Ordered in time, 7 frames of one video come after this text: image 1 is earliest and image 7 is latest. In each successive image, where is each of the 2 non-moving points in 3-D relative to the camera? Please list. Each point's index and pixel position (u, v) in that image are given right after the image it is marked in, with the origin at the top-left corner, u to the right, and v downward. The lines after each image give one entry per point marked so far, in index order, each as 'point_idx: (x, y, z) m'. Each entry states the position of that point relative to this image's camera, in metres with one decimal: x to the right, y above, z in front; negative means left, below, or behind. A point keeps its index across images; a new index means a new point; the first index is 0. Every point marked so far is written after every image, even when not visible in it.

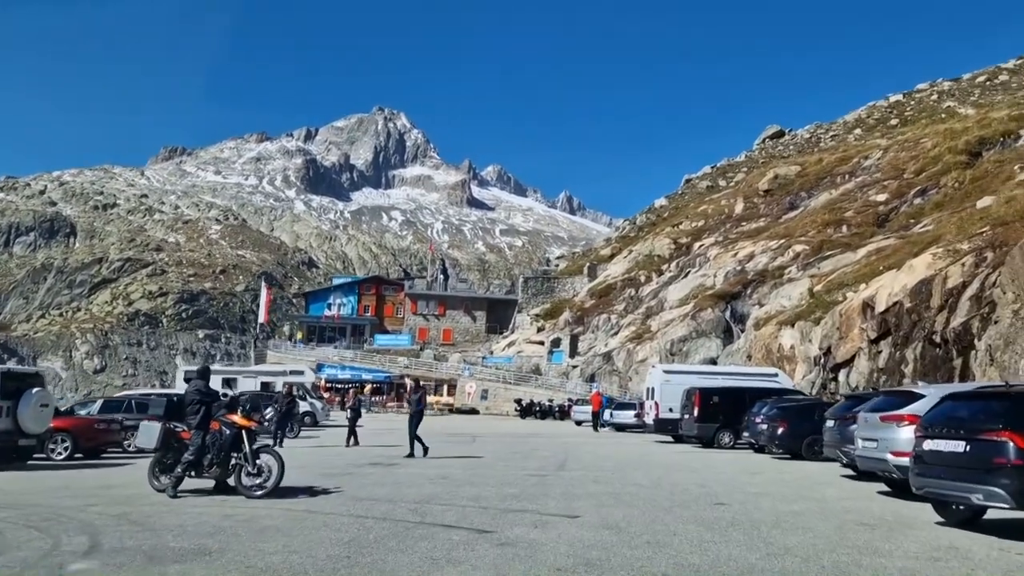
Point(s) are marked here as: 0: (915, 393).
0: (+5.2, -1.3, +11.8) m
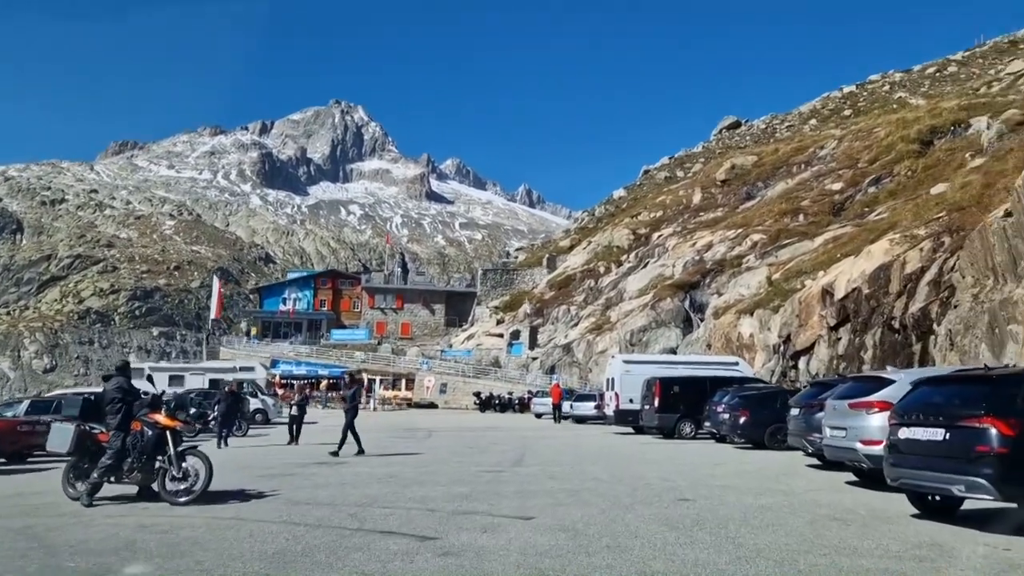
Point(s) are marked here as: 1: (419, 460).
0: (+4.6, -1.1, +11.3) m
1: (-1.6, -2.9, +15.6) m
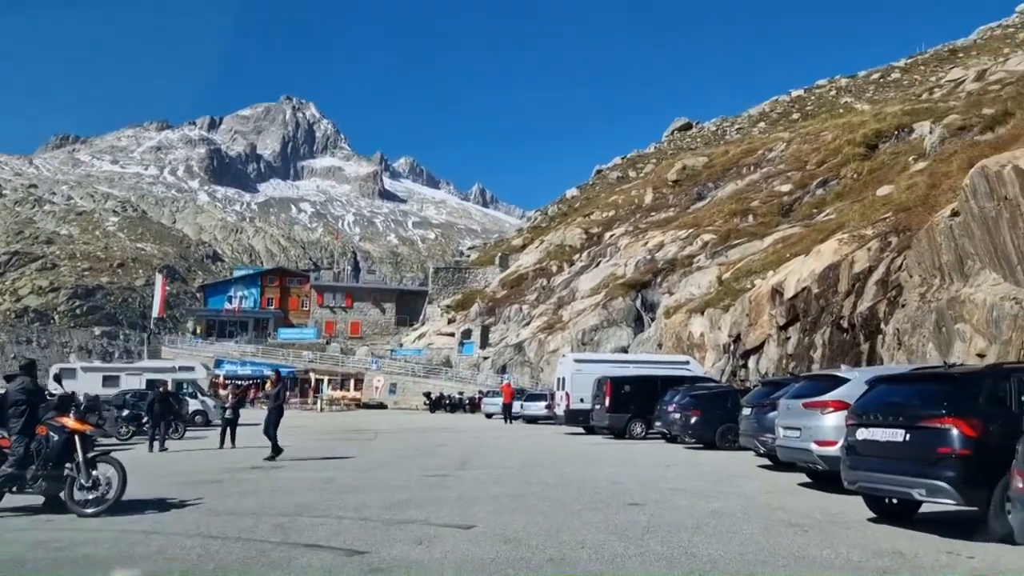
0: (+3.9, -1.1, +11.0) m
1: (-2.5, -2.9, +15.0) m
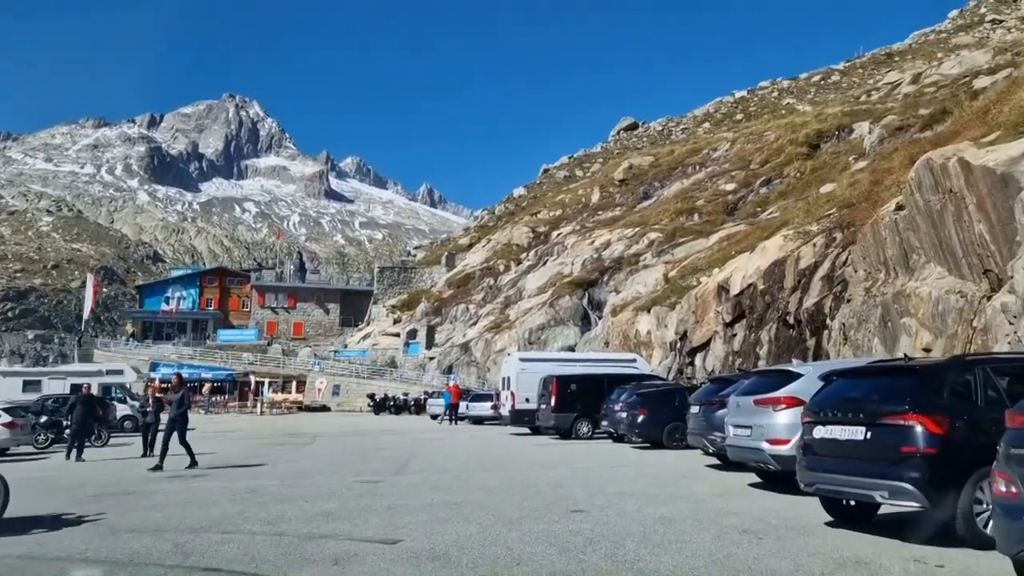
0: (+3.2, -1.0, +10.6) m
1: (-3.4, -2.8, +14.2) m
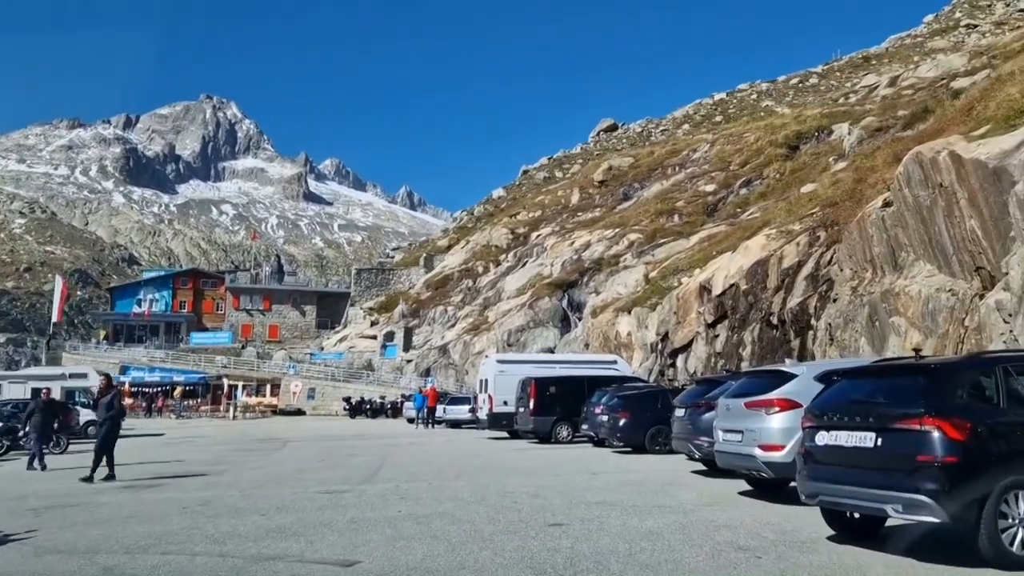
0: (+2.9, -0.9, +9.9) m
1: (-3.7, -2.8, +13.4) m
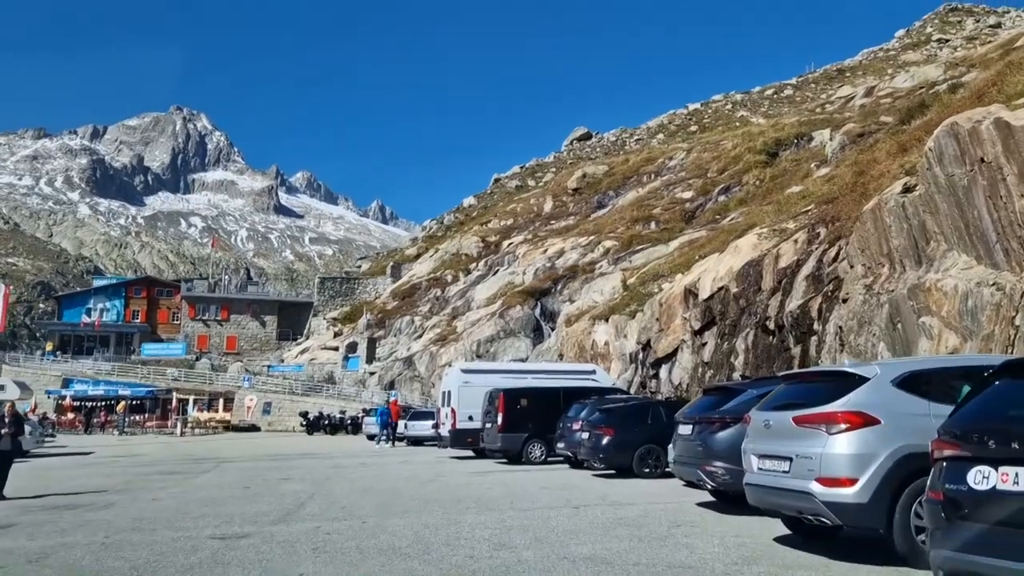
0: (+2.5, -0.7, +7.1) m
1: (-4.2, -2.6, +10.3) m
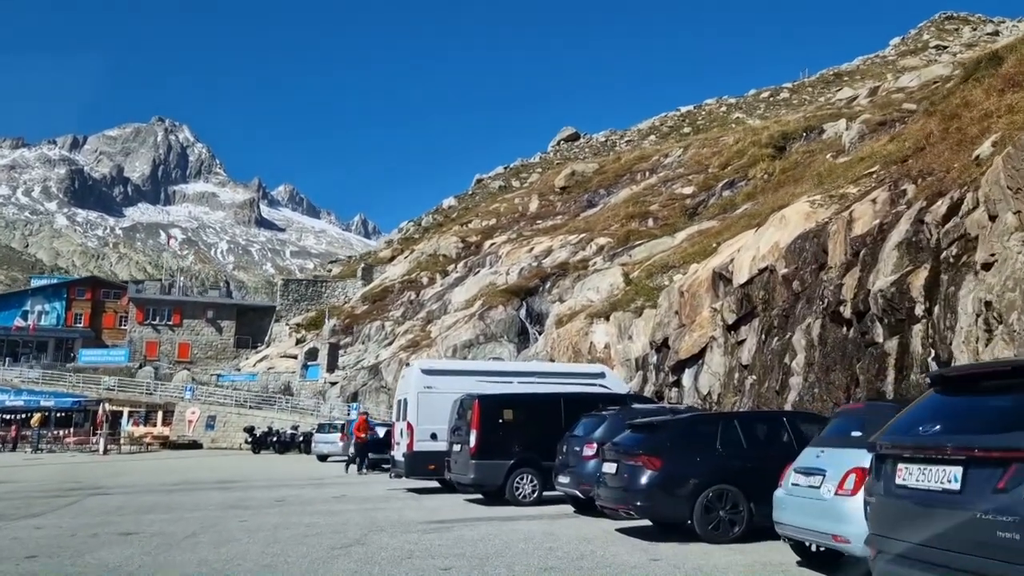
0: (+2.5, +0.1, +0.8) m
1: (-4.3, -1.8, +3.8) m
